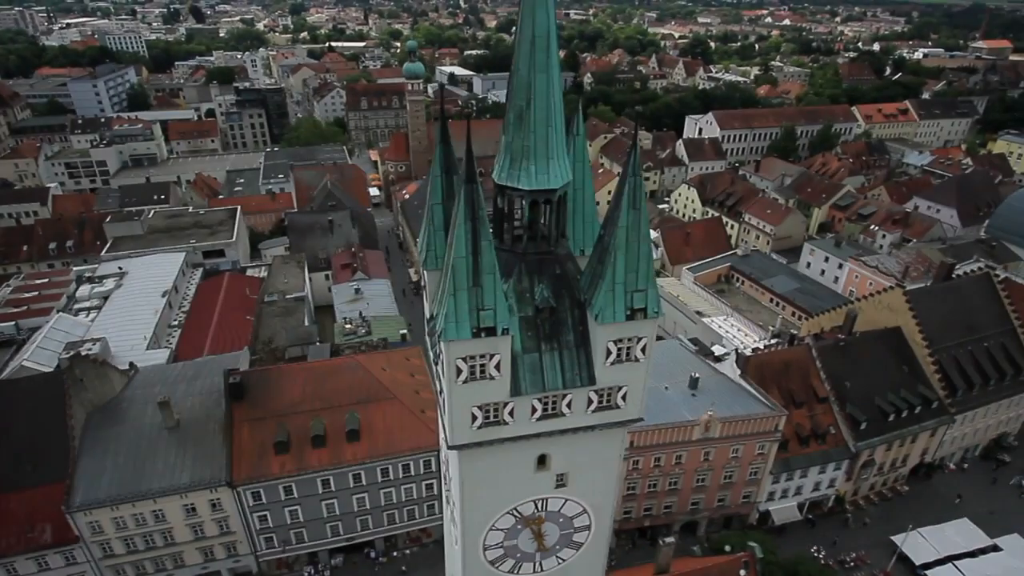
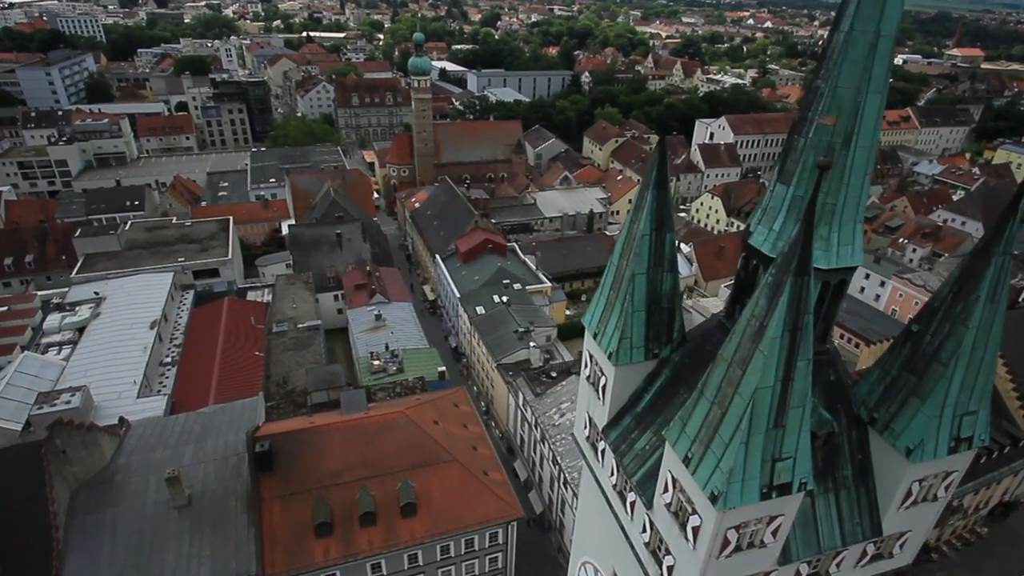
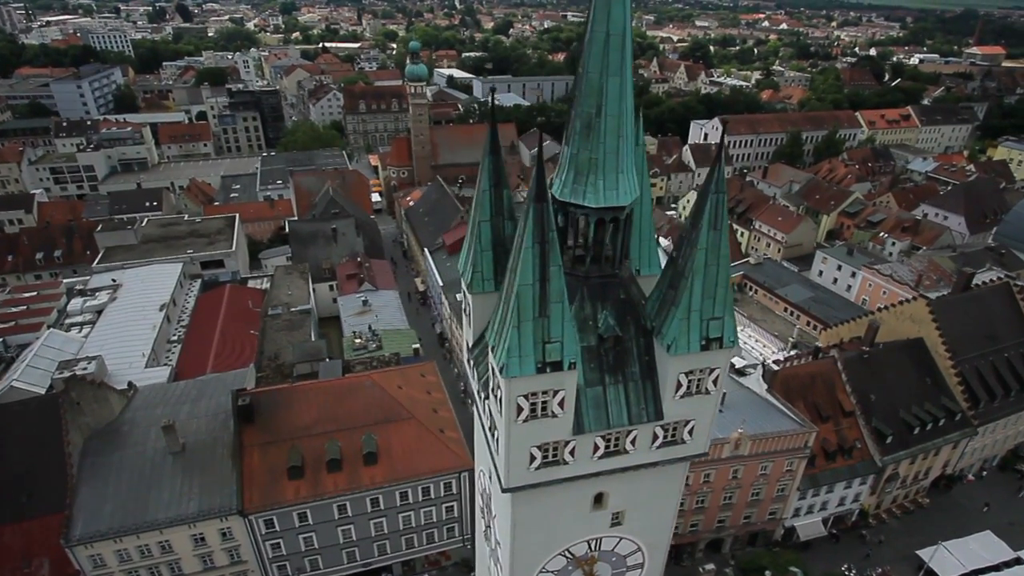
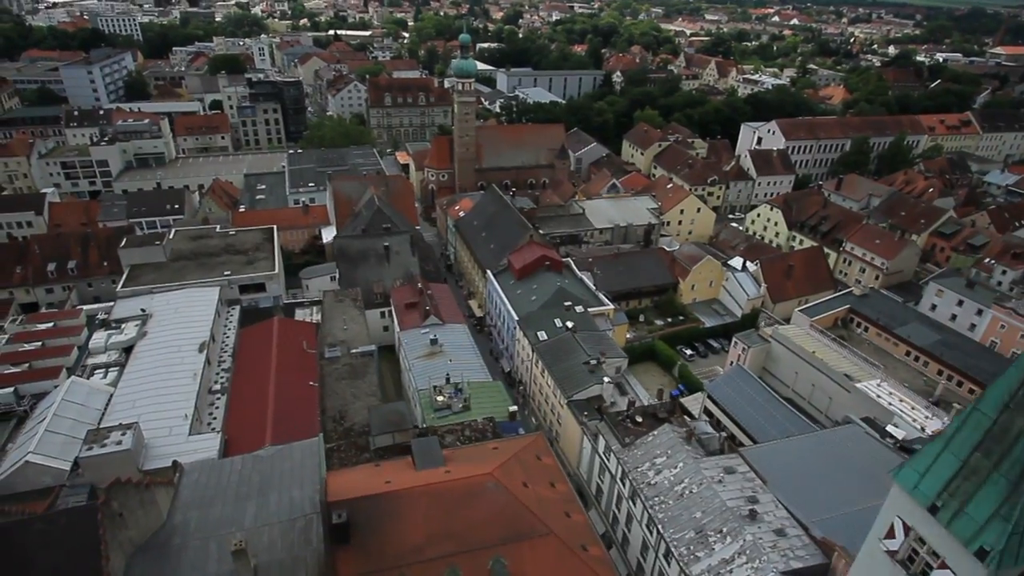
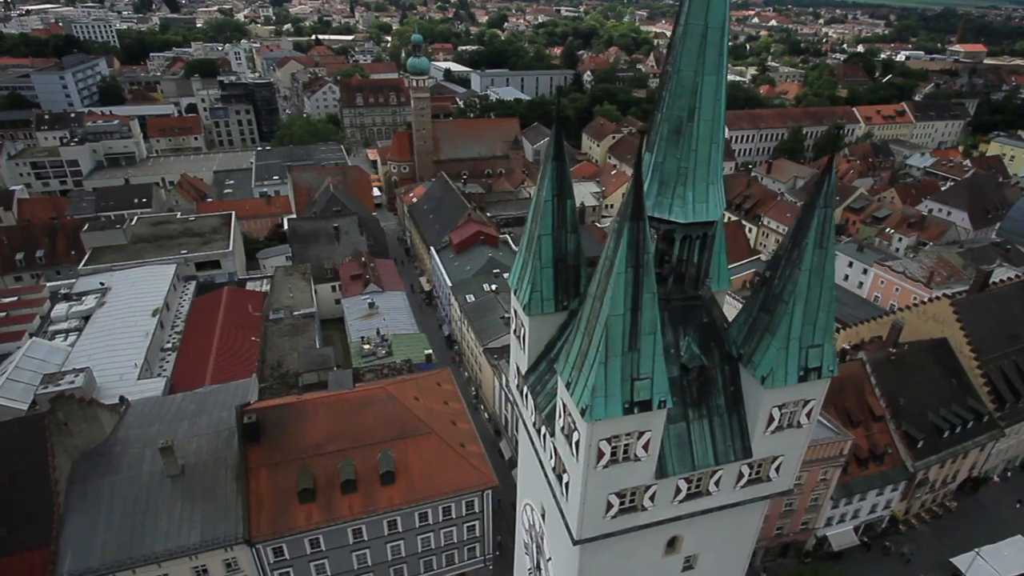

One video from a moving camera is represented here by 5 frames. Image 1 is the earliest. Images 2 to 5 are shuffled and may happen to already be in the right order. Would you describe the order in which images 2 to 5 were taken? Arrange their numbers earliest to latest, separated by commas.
3, 5, 2, 4
